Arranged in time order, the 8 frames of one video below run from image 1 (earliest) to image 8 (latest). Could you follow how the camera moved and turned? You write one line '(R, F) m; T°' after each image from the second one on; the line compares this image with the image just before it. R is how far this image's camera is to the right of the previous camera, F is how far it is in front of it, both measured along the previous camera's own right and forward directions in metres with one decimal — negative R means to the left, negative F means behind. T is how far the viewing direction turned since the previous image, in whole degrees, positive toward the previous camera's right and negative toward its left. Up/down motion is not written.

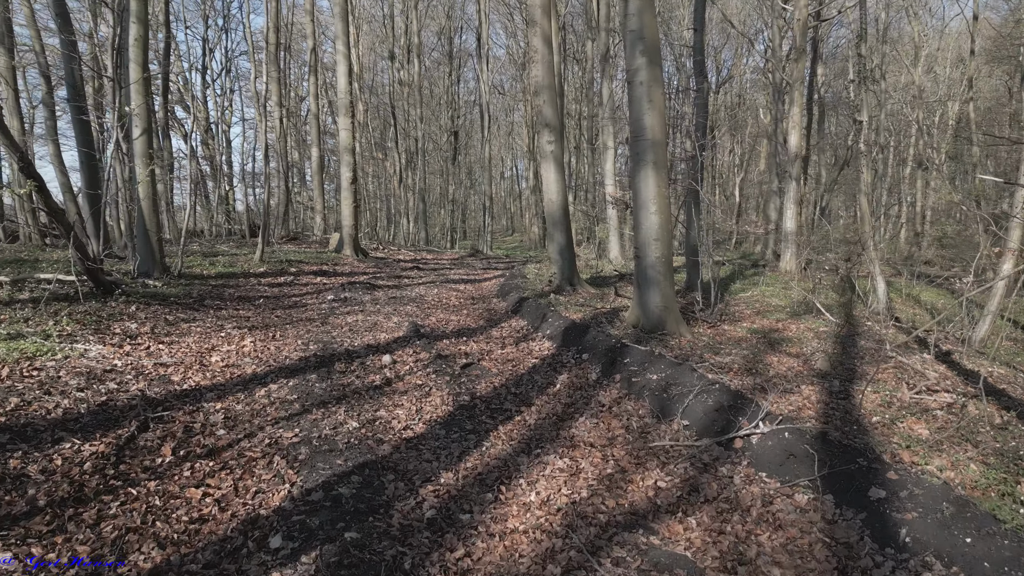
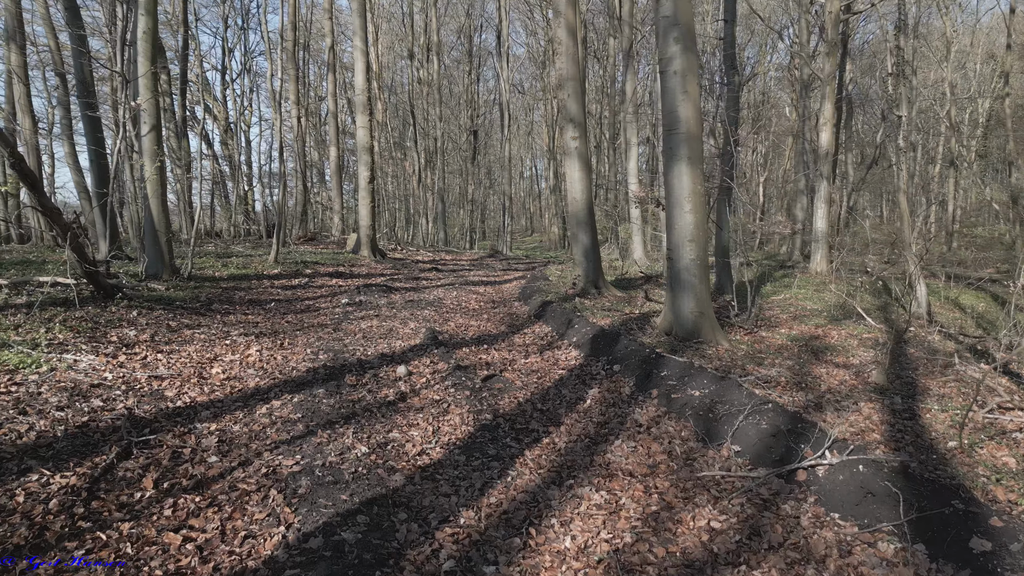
(-0.1, +0.5) m; -2°
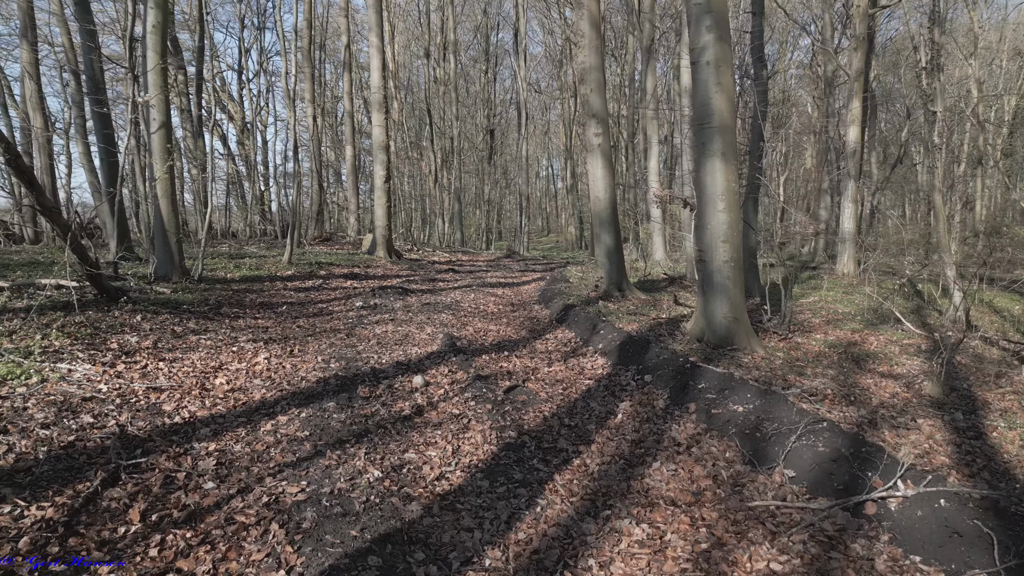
(-0.1, +0.4) m; -1°
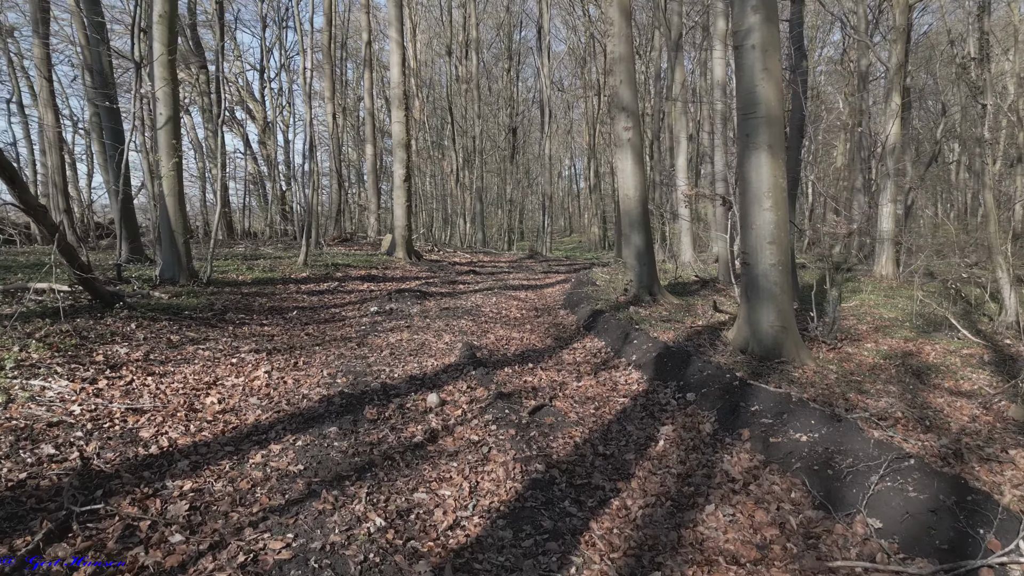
(0.0, +0.6) m; -2°
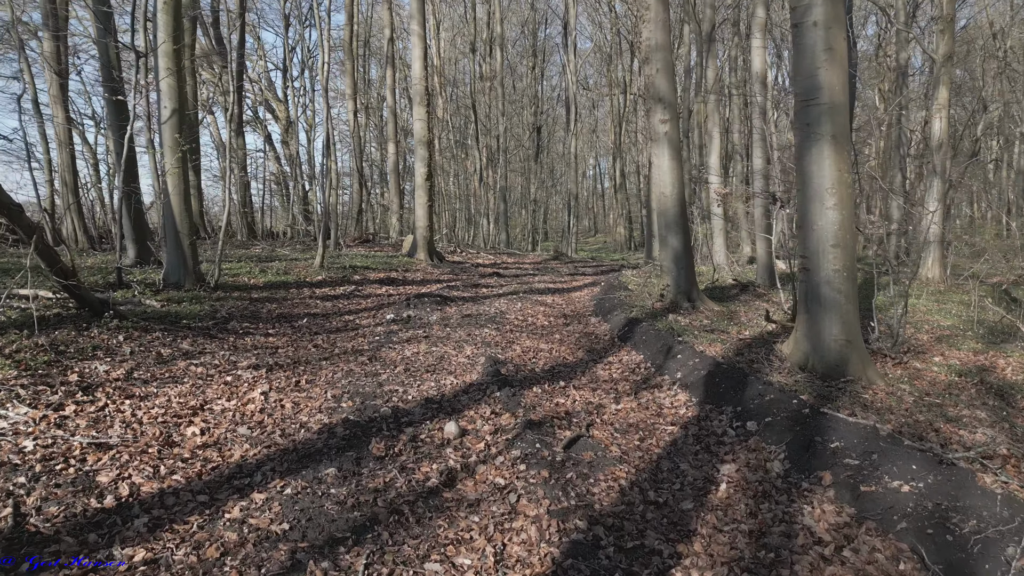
(-0.1, +0.7) m; -2°
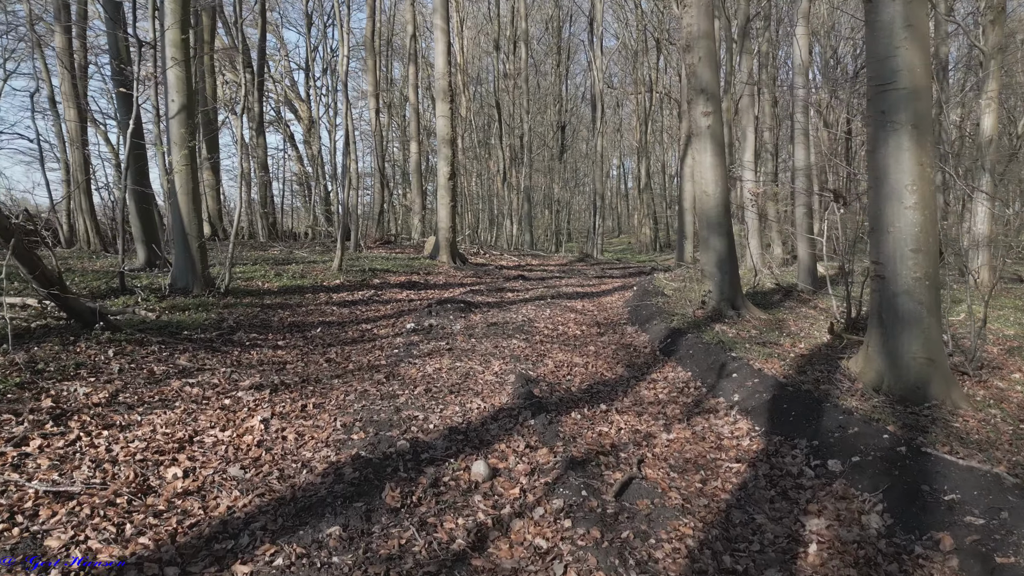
(-0.1, +0.7) m; -2°
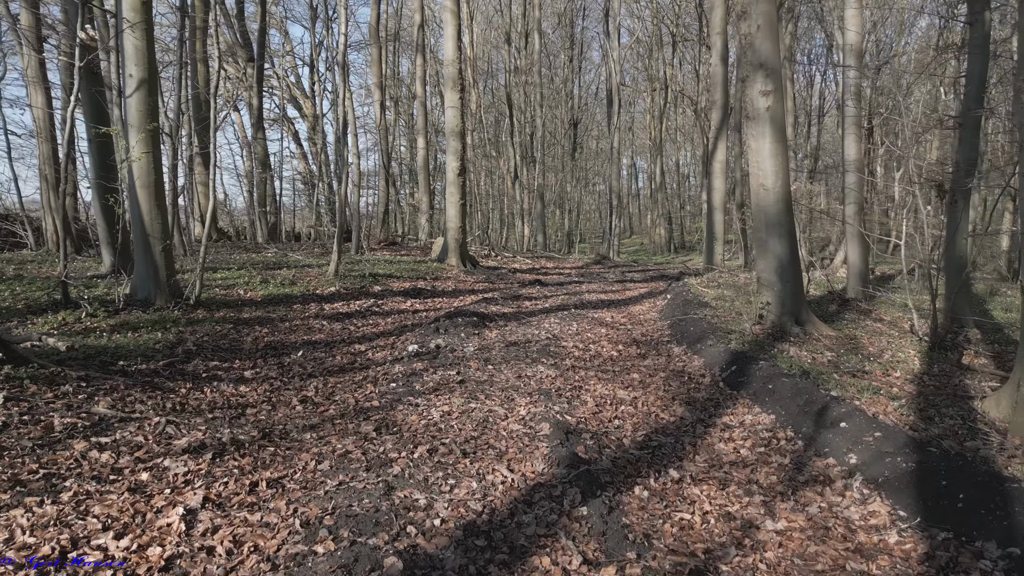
(-0.2, +1.4) m; -1°
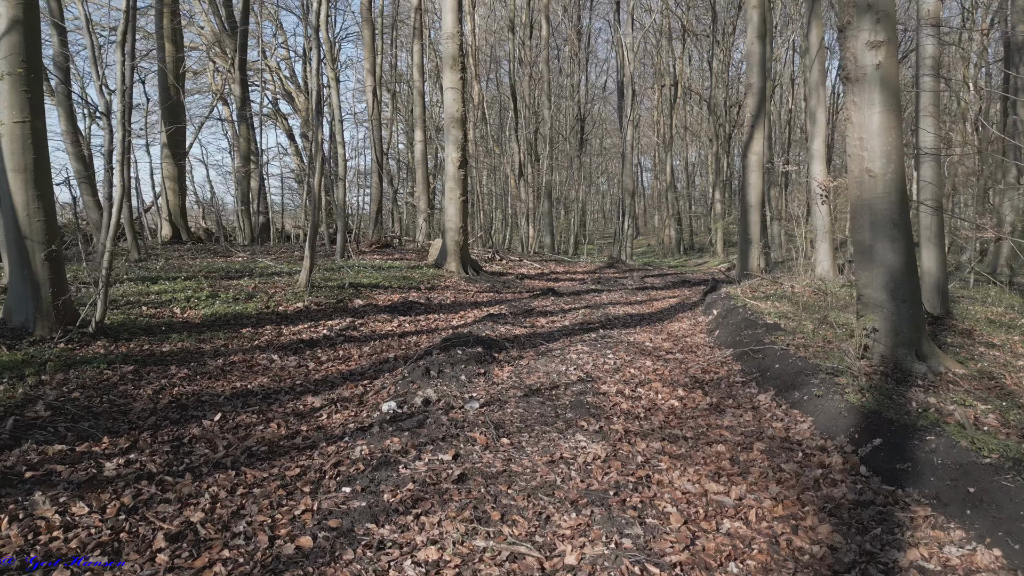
(-0.1, +2.0) m; 0°
